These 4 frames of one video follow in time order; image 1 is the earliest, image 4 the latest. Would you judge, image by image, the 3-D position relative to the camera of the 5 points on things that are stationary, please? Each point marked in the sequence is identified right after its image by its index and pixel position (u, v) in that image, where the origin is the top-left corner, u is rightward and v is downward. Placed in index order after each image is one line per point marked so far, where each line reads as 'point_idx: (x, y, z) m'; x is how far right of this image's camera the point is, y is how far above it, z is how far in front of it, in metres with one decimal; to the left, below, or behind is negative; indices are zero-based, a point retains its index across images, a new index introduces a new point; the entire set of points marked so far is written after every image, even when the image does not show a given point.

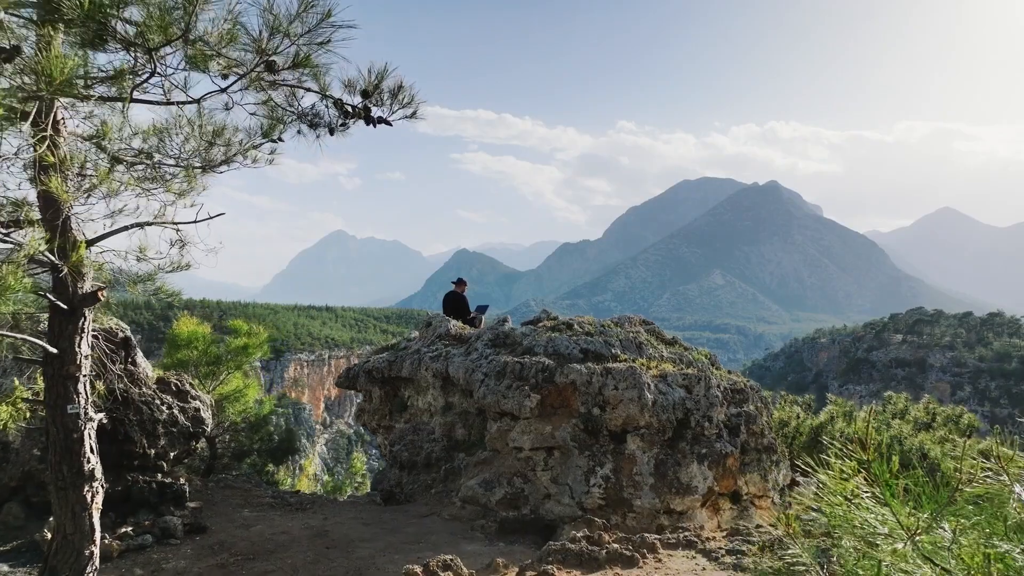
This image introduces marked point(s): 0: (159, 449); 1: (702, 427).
0: (-5.1, -2.4, +8.0) m
1: (+2.8, -2.1, +8.2) m
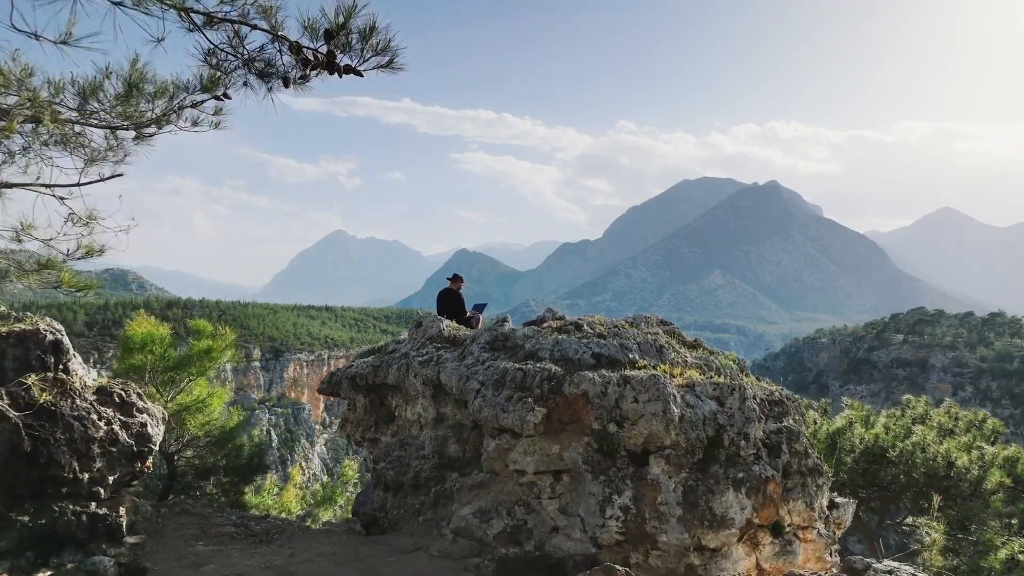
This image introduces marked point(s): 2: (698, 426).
0: (-5.1, -2.3, +6.8) m
1: (+2.8, -2.0, +6.9) m
2: (+2.3, -1.7, +6.8) m
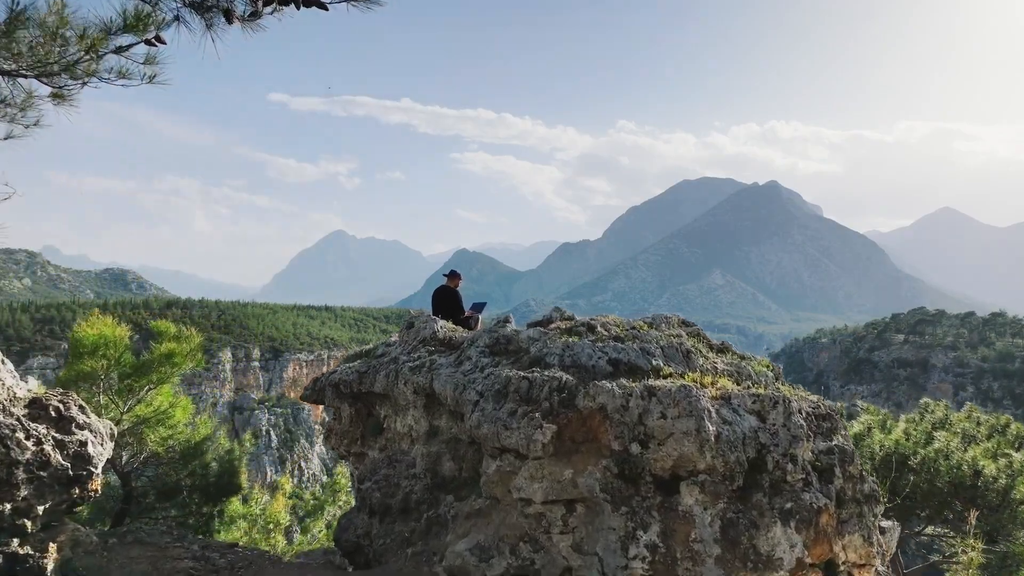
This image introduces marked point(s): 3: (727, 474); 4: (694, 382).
0: (-5.1, -2.2, +5.7) m
1: (+2.9, -1.9, +5.8) m
2: (+2.3, -1.6, +5.7) m
3: (+2.2, -1.9, +5.6) m
4: (+2.1, -1.1, +6.4) m
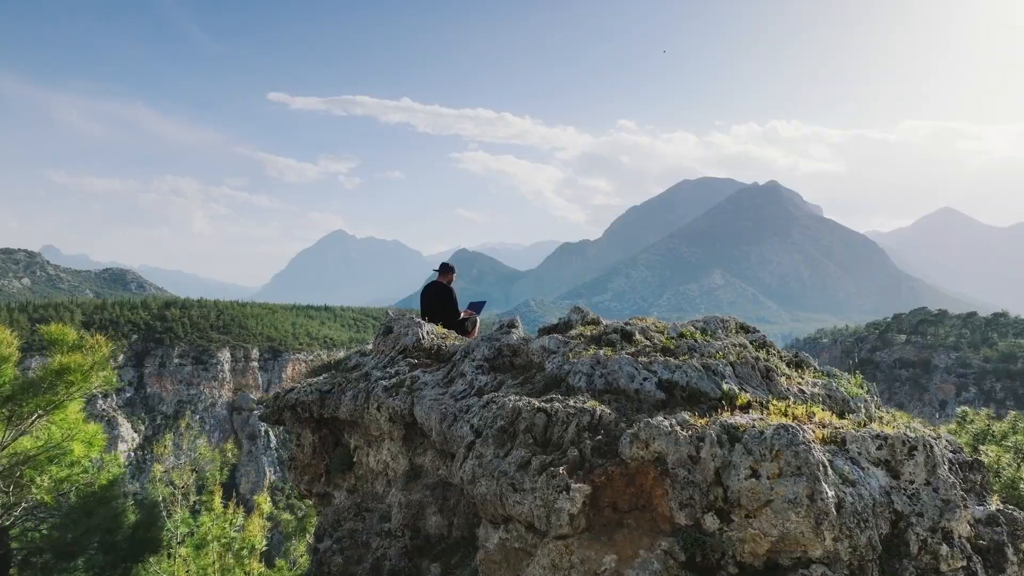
0: (-5.0, -2.1, +3.7) m
1: (+3.0, -1.9, +3.8) m
2: (+2.4, -1.6, +3.7) m
3: (+2.3, -1.8, +3.7) m
4: (+2.2, -1.0, +4.4) m
